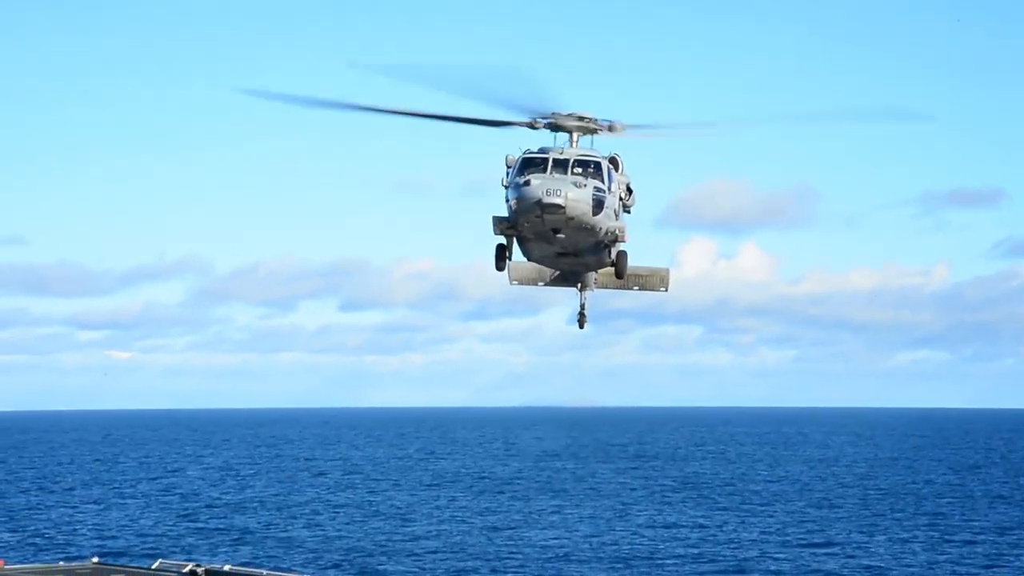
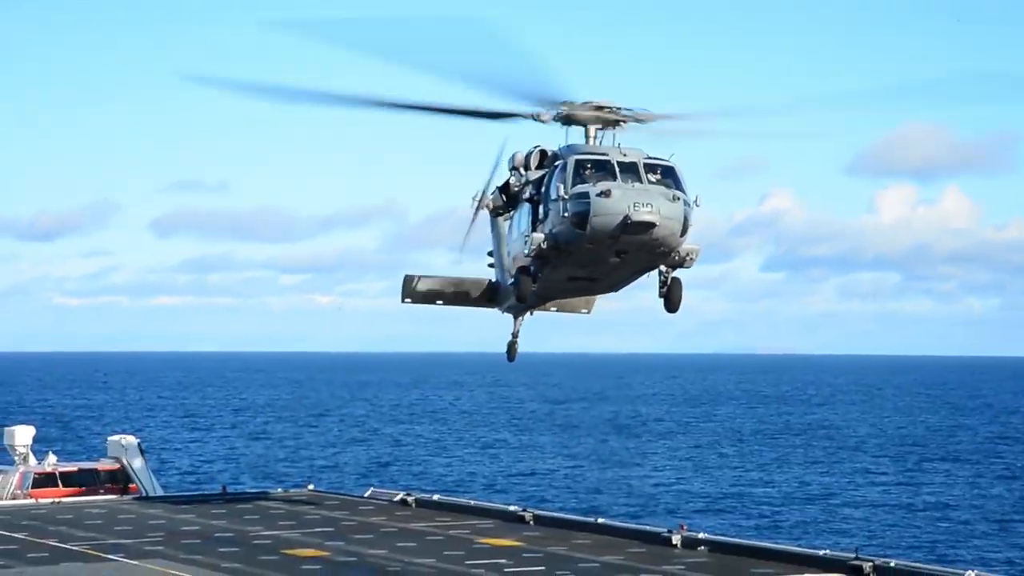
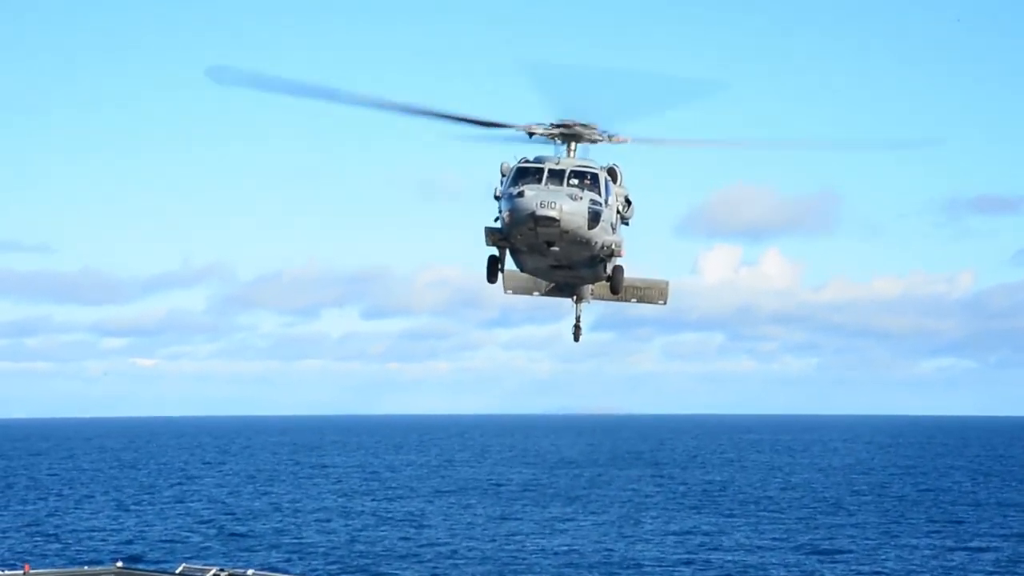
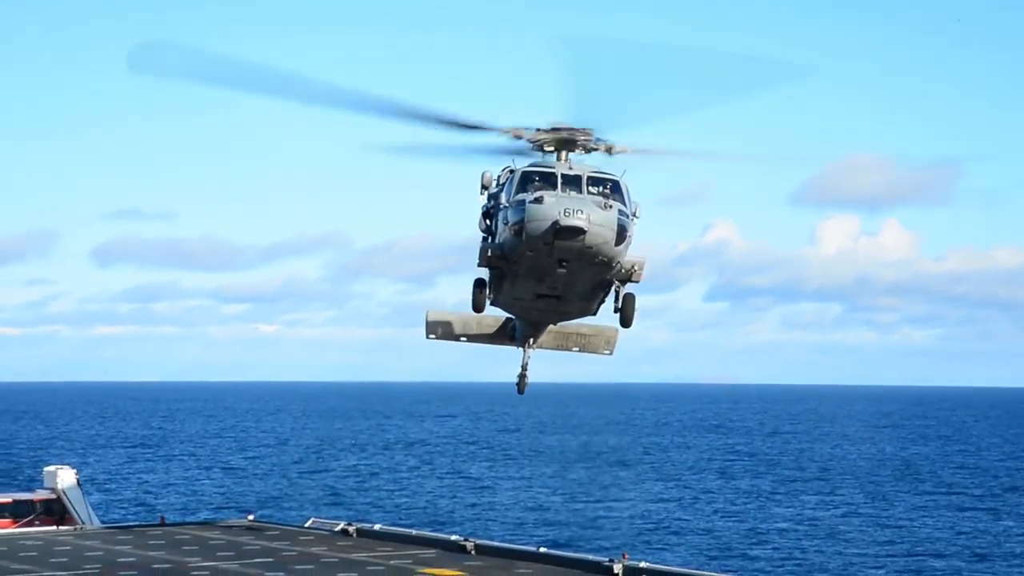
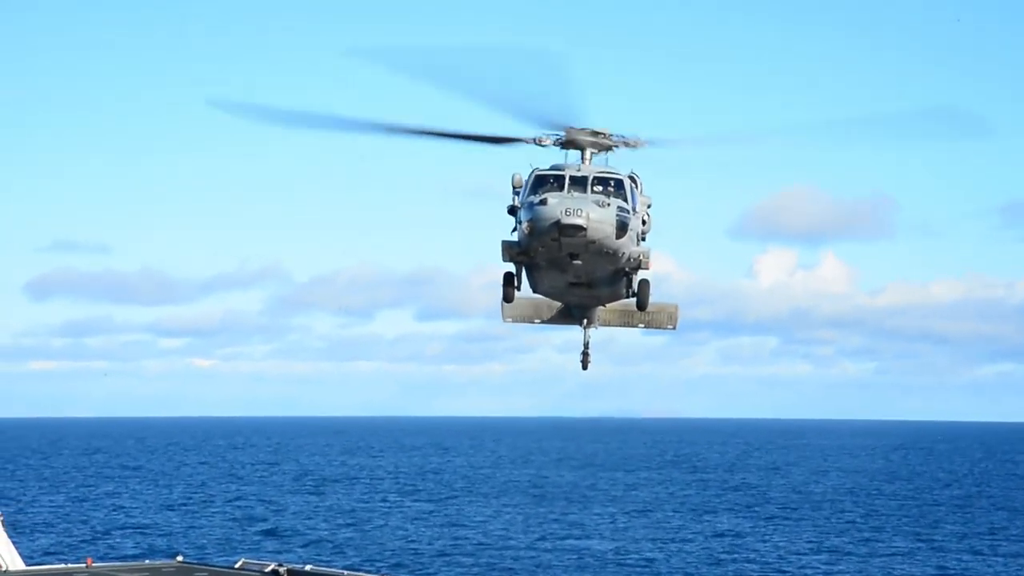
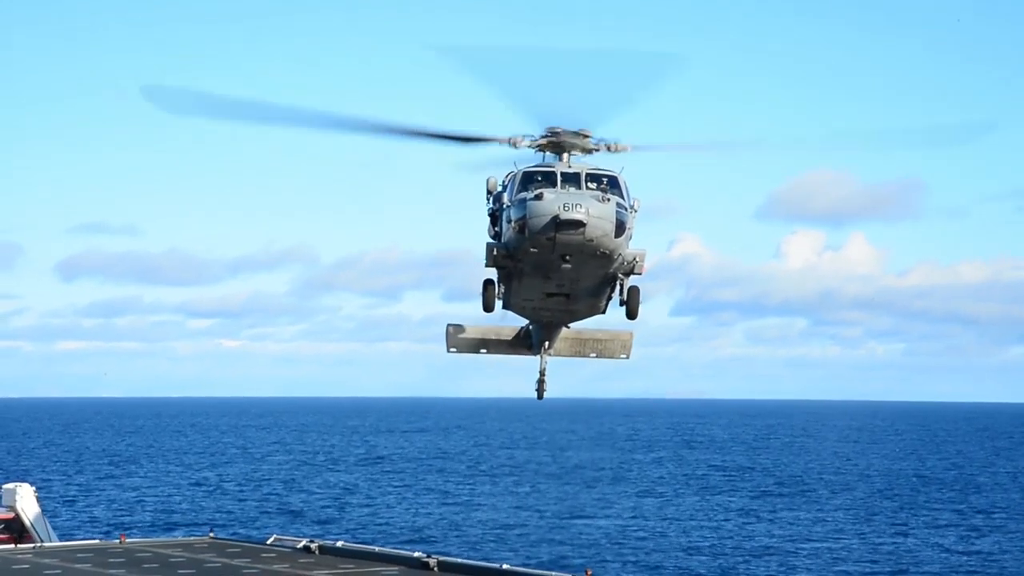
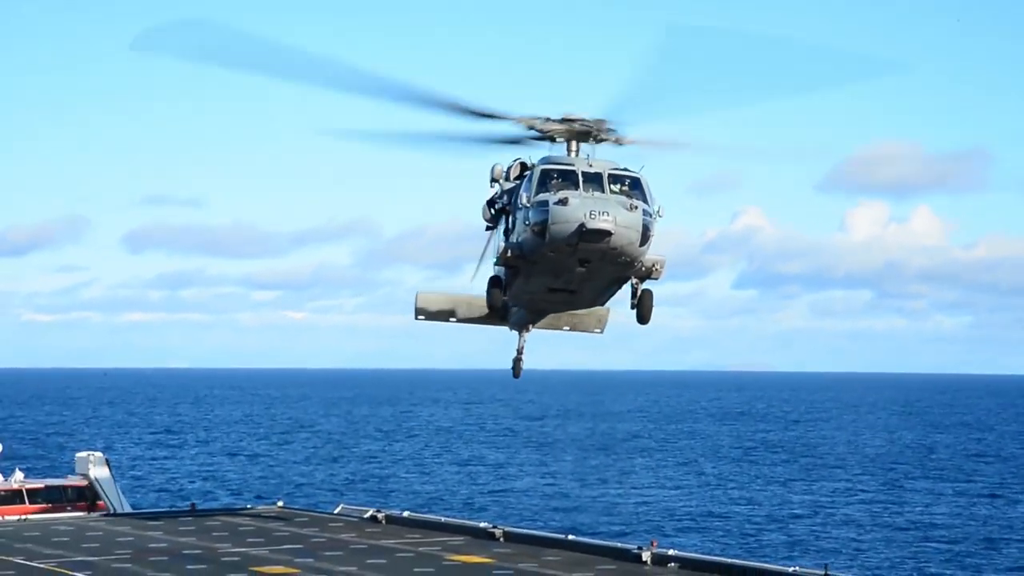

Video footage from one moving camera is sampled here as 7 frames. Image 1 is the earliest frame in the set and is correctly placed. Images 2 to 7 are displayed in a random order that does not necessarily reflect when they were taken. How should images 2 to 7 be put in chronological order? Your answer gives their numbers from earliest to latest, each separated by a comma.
3, 5, 6, 4, 7, 2
